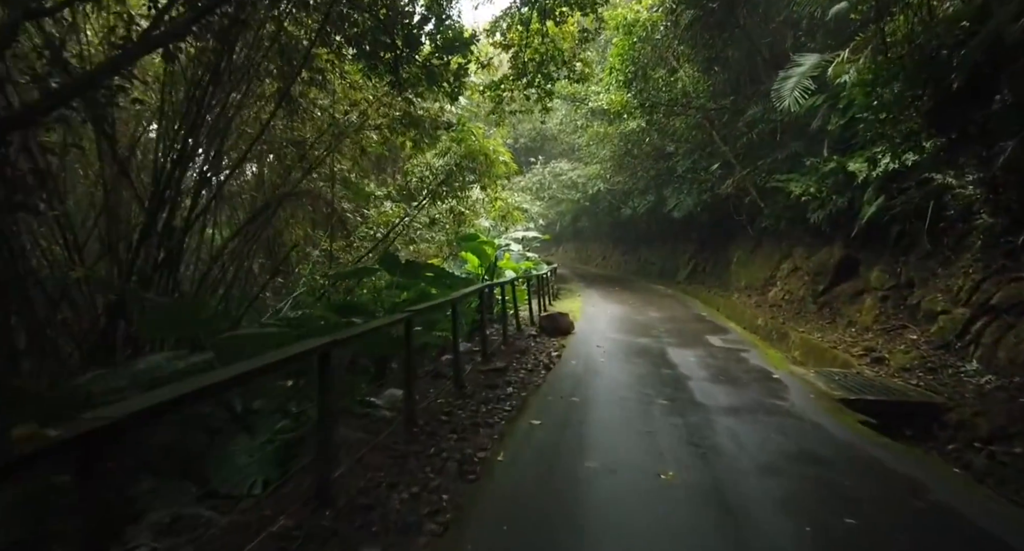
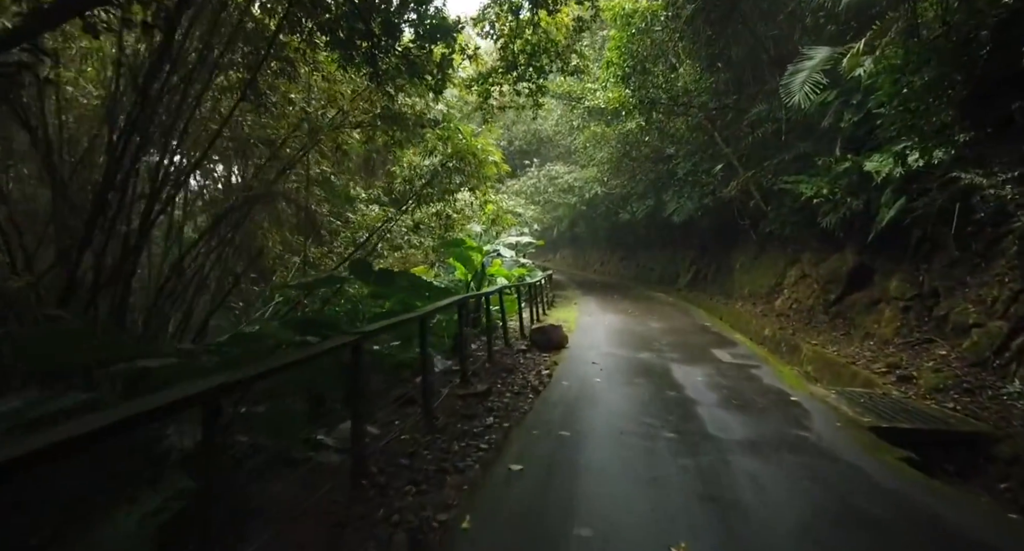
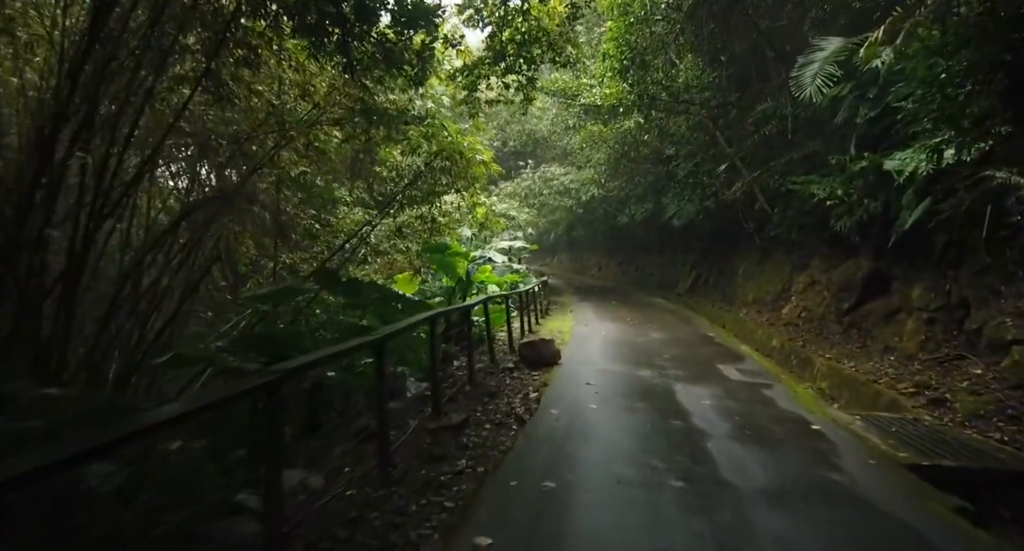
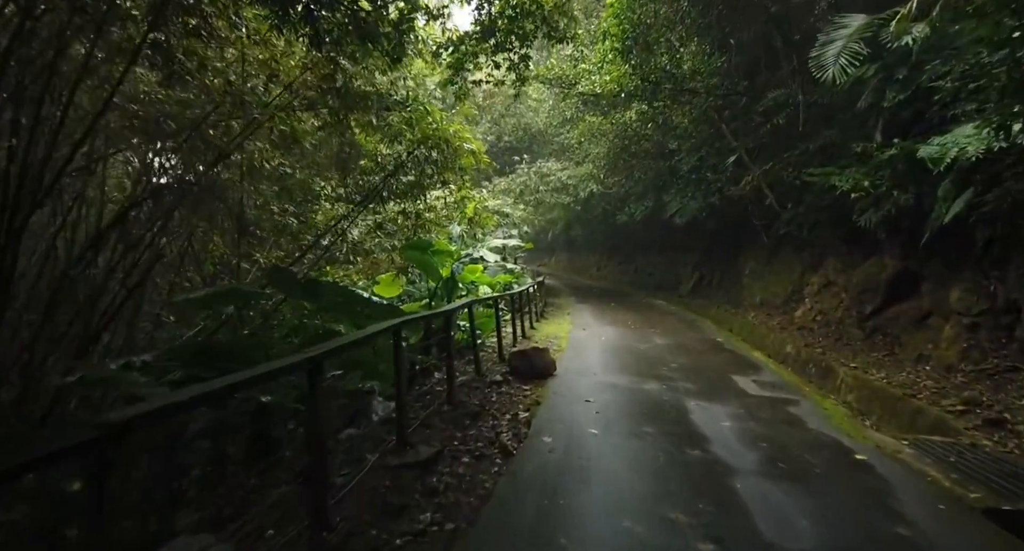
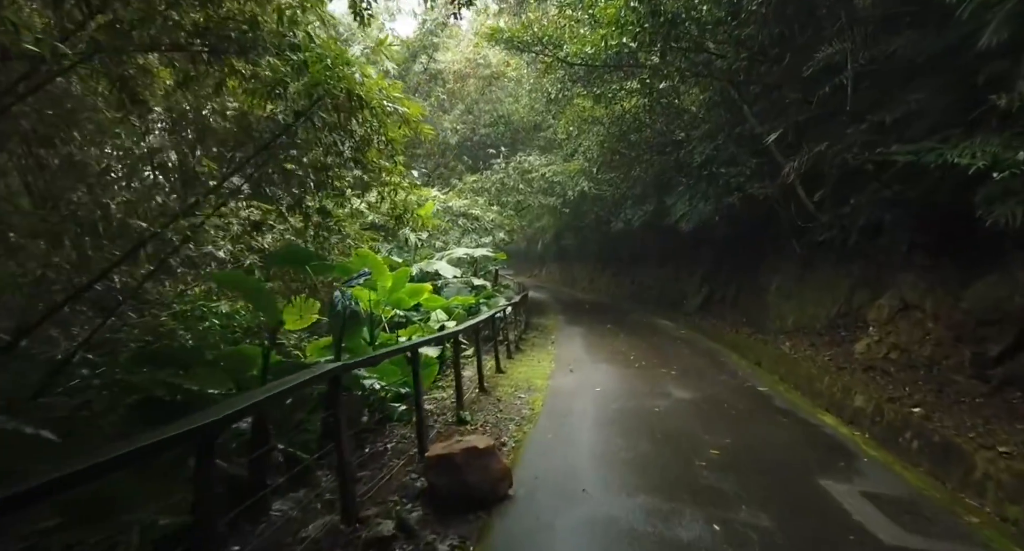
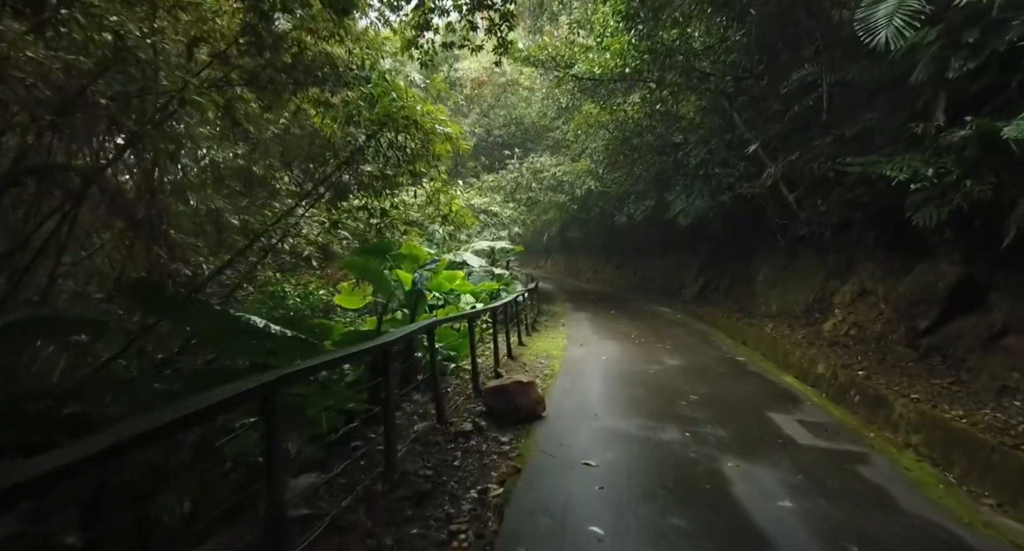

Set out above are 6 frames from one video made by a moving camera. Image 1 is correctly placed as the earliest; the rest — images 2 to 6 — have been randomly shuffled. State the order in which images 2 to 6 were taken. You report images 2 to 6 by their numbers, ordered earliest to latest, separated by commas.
2, 3, 4, 6, 5
